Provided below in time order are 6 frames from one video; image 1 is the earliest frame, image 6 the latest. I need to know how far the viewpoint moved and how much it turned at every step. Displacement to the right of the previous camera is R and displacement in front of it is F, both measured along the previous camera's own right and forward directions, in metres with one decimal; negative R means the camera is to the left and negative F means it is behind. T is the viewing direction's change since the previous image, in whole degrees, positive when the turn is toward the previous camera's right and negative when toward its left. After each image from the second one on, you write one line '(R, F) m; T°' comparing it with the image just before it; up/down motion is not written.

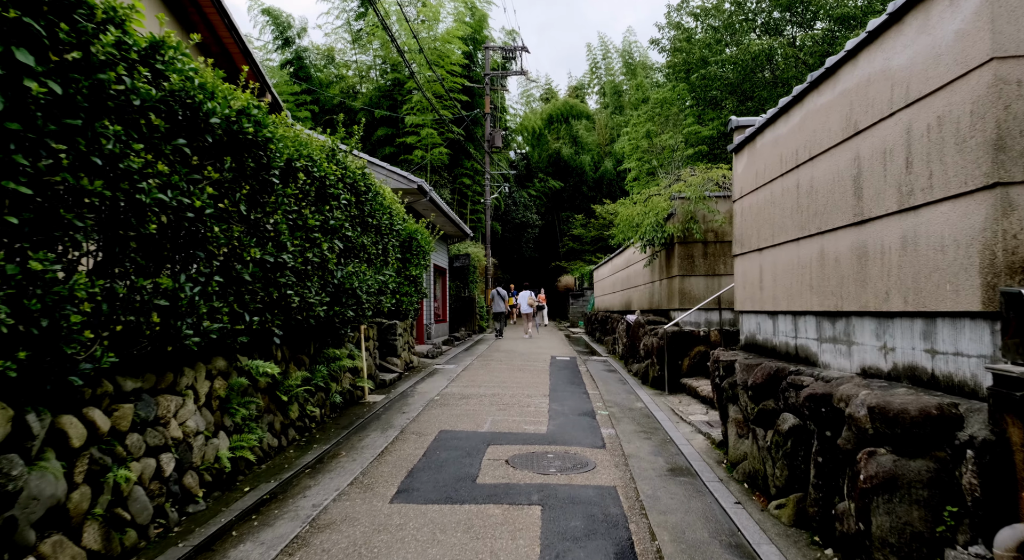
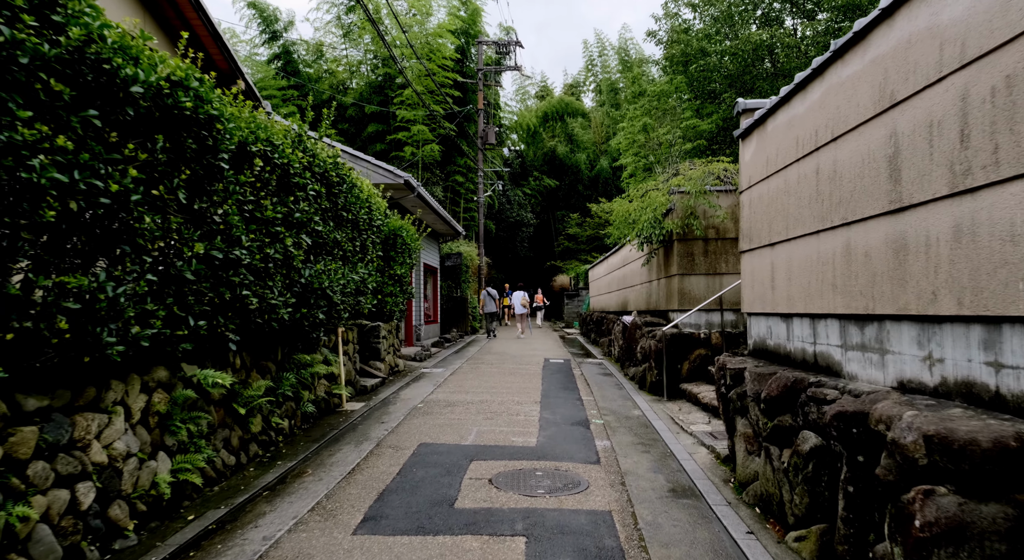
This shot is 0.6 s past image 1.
(+0.1, +0.5) m; 0°
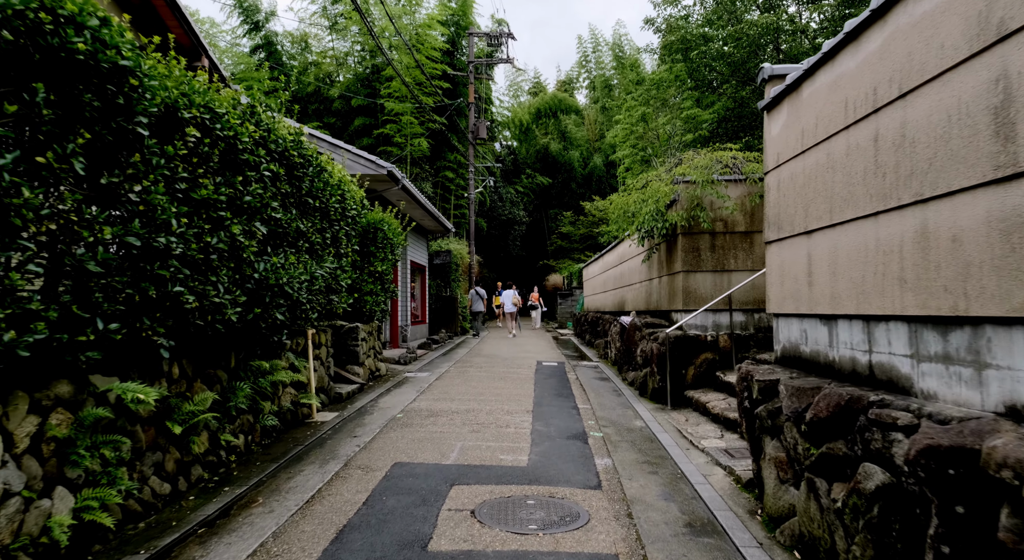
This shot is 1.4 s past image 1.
(0.0, +0.8) m; +1°
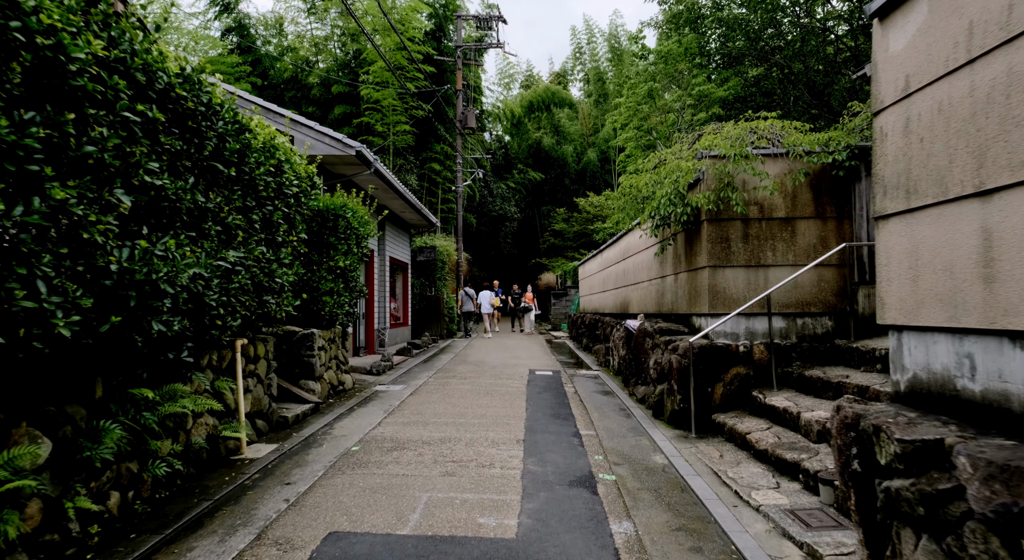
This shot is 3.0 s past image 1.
(0.0, +1.5) m; +1°
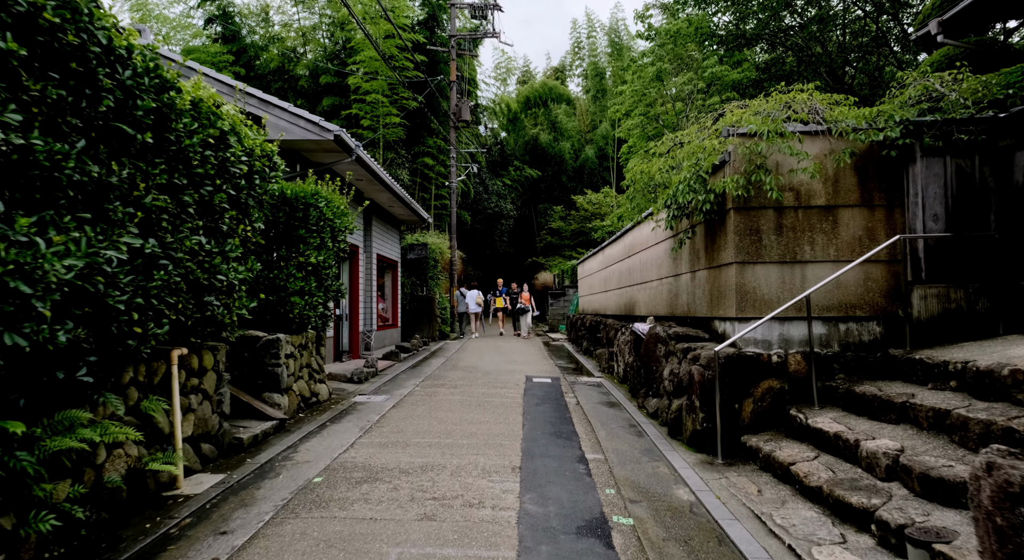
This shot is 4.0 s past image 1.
(0.0, +1.0) m; 0°
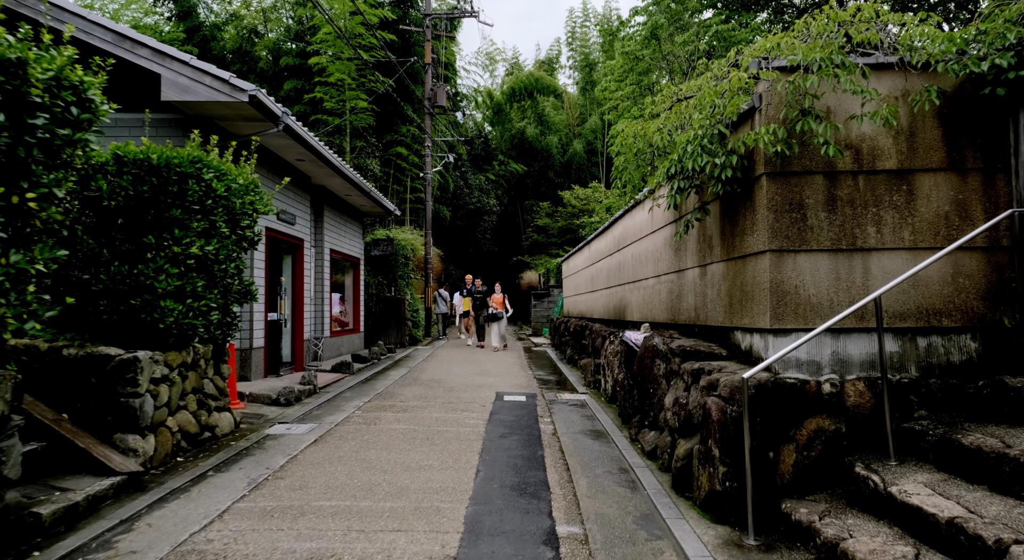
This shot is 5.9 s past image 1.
(+0.3, +1.8) m; +1°
